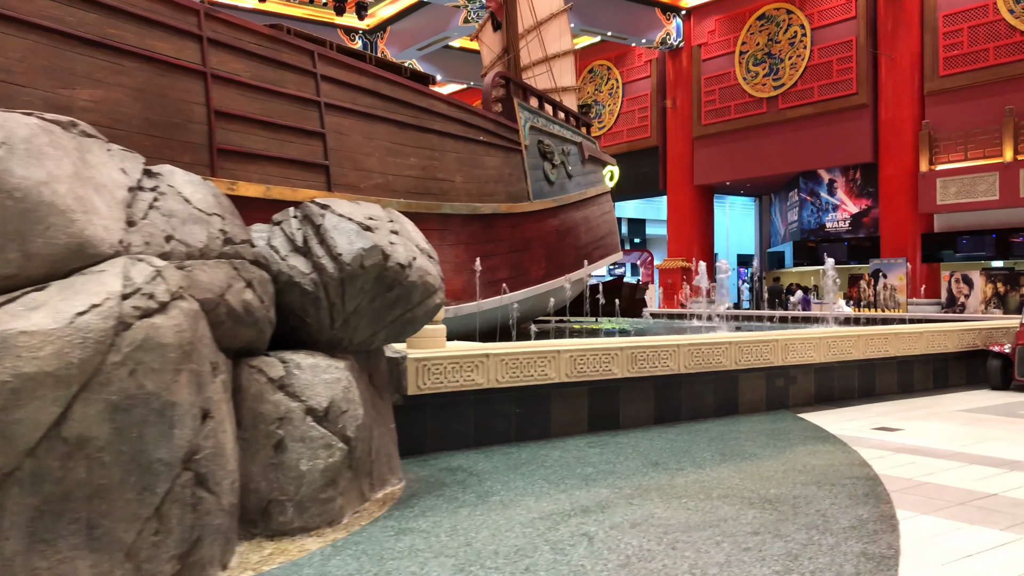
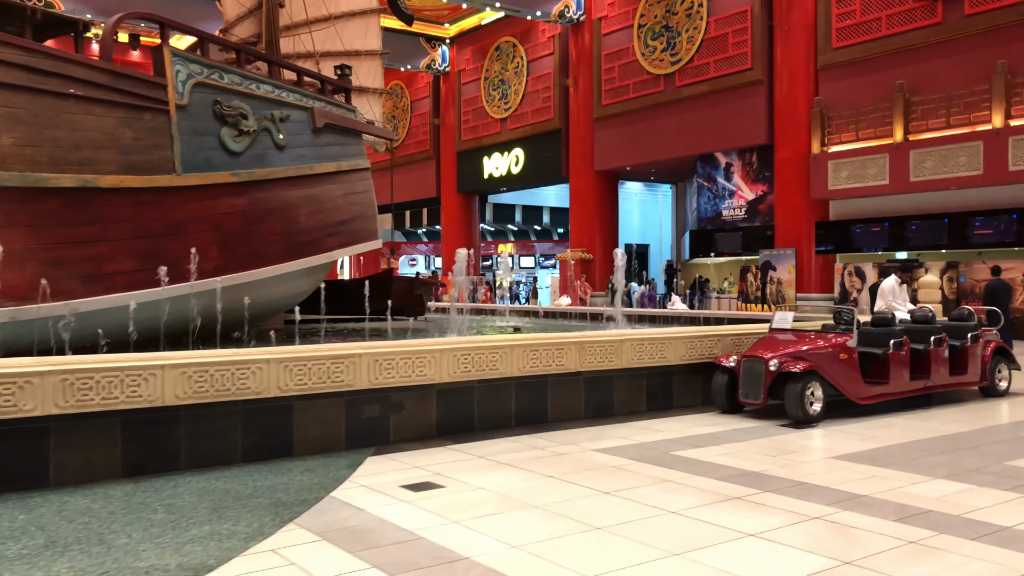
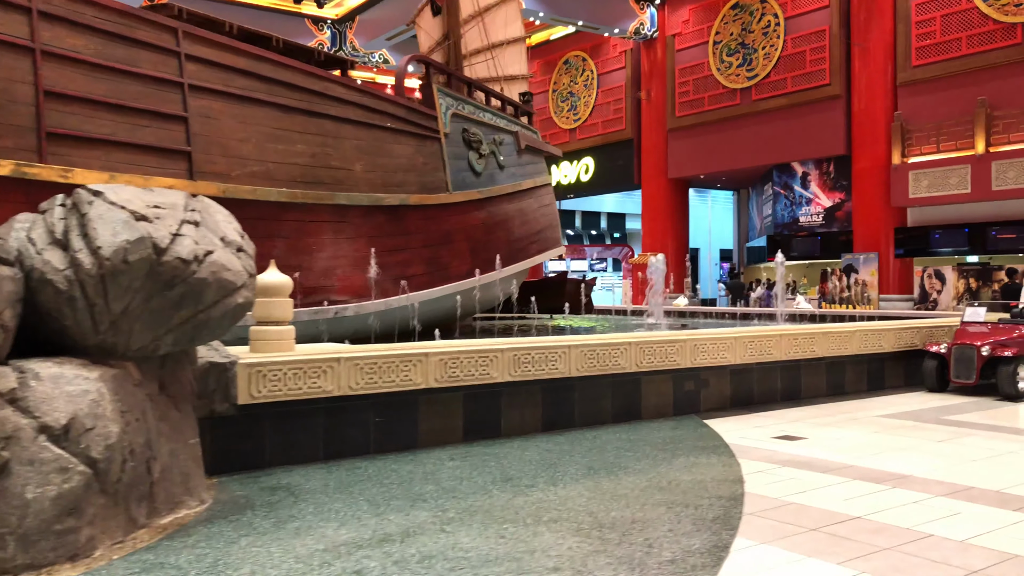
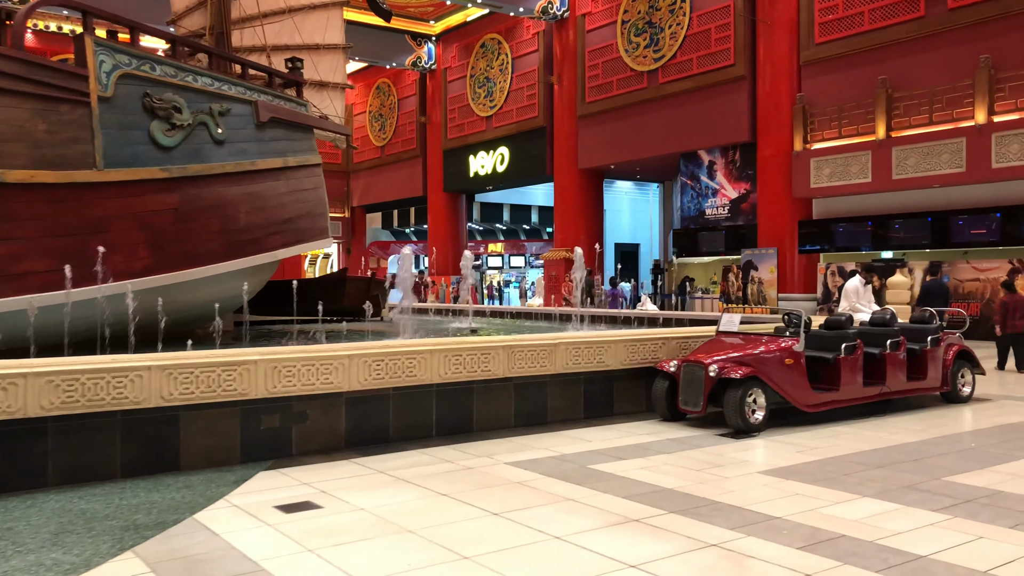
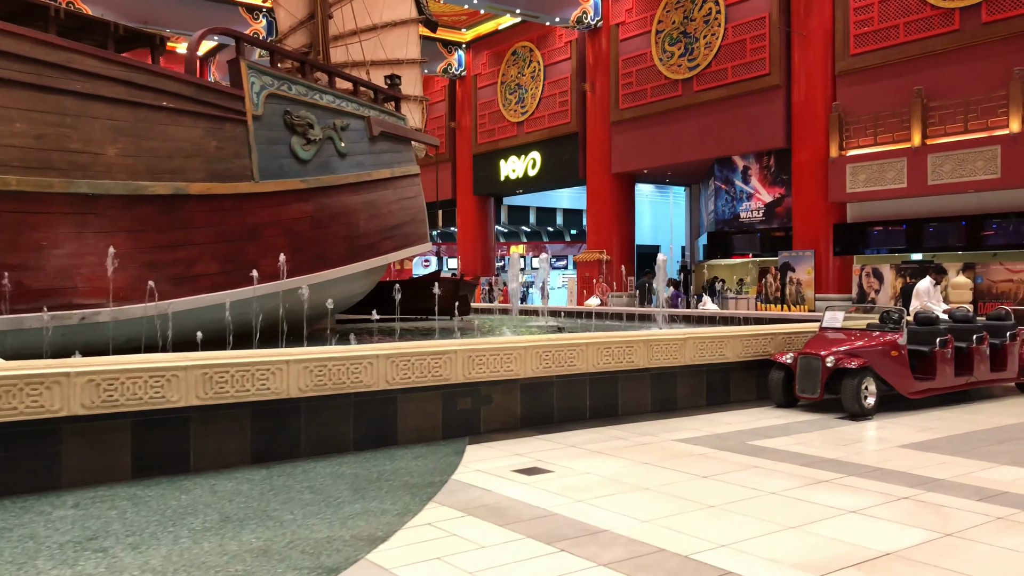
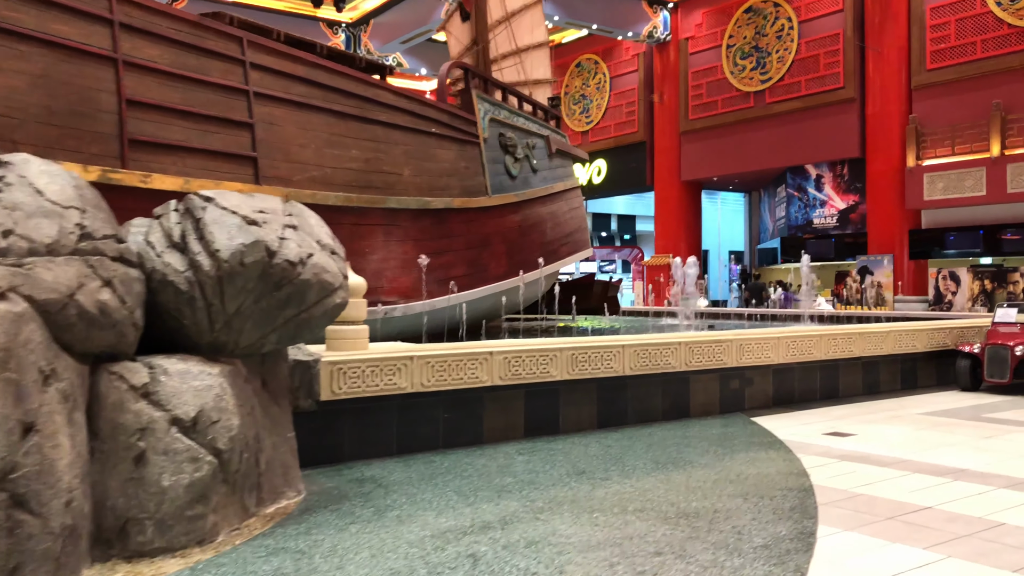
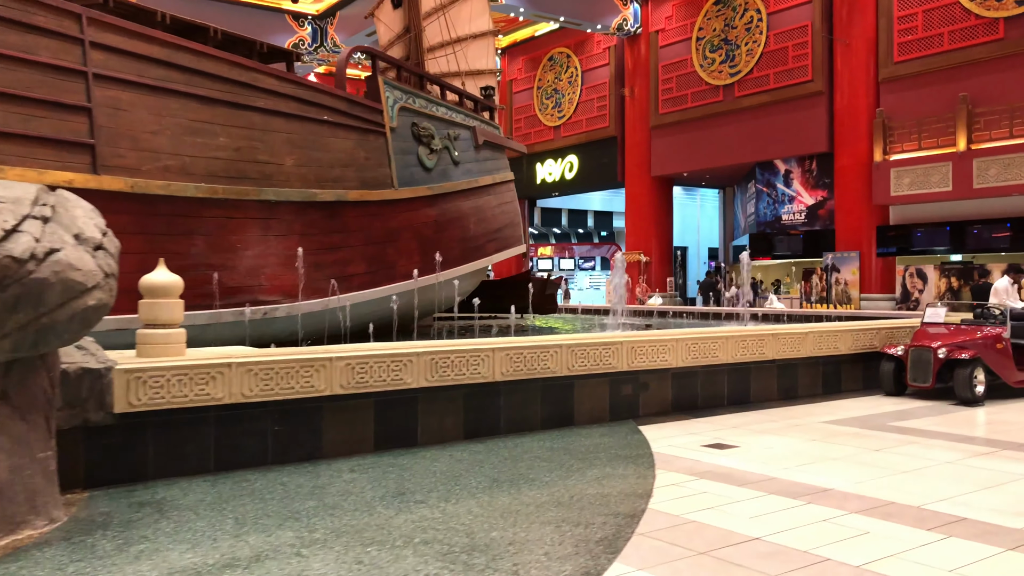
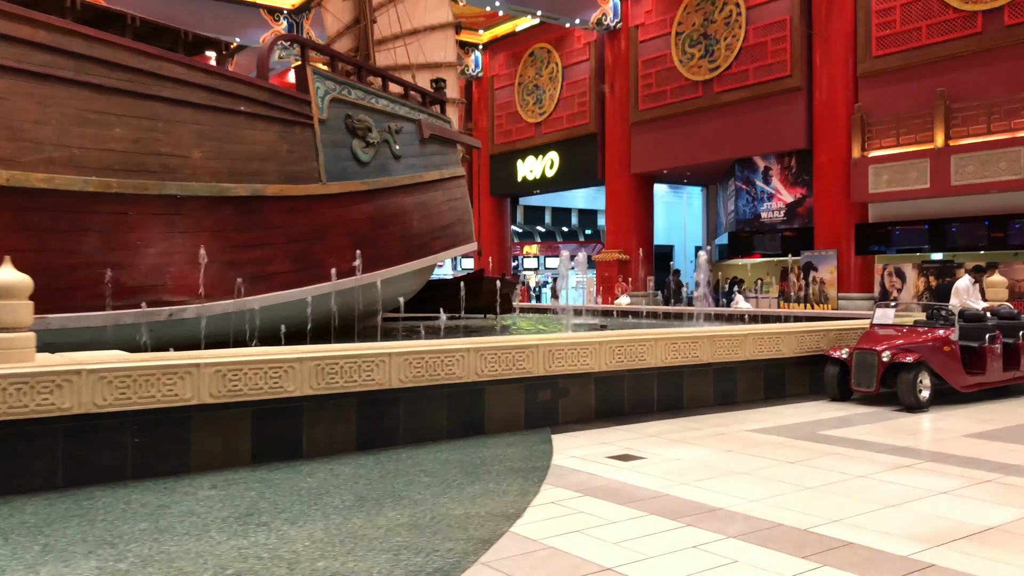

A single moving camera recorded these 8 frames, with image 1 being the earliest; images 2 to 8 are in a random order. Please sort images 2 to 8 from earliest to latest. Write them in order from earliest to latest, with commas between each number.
6, 3, 7, 8, 5, 2, 4
